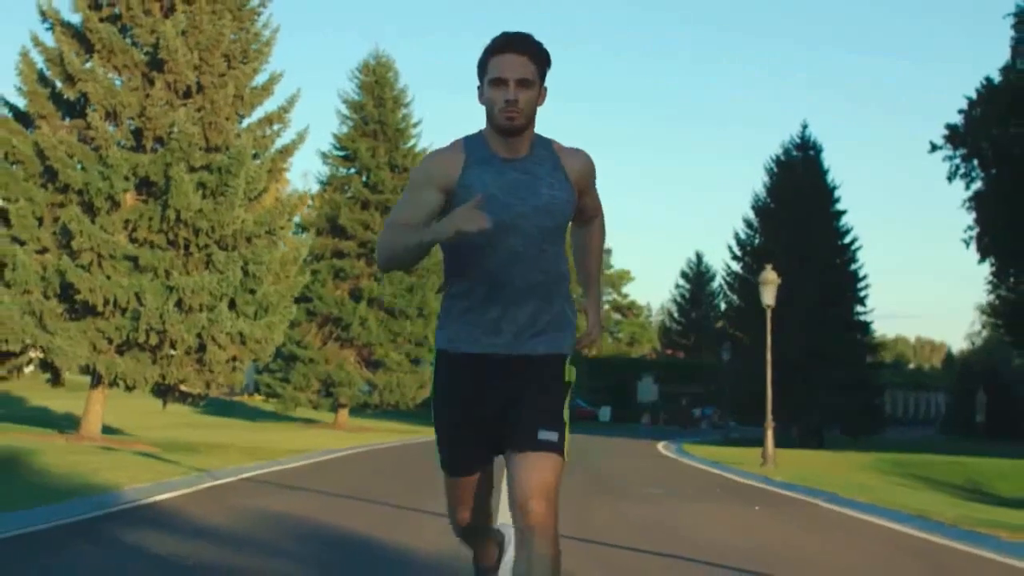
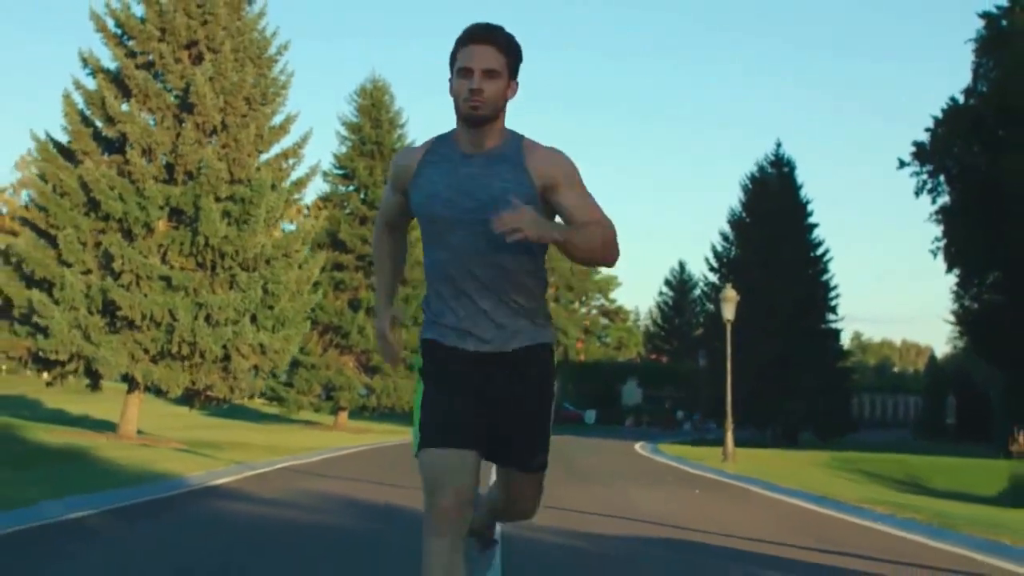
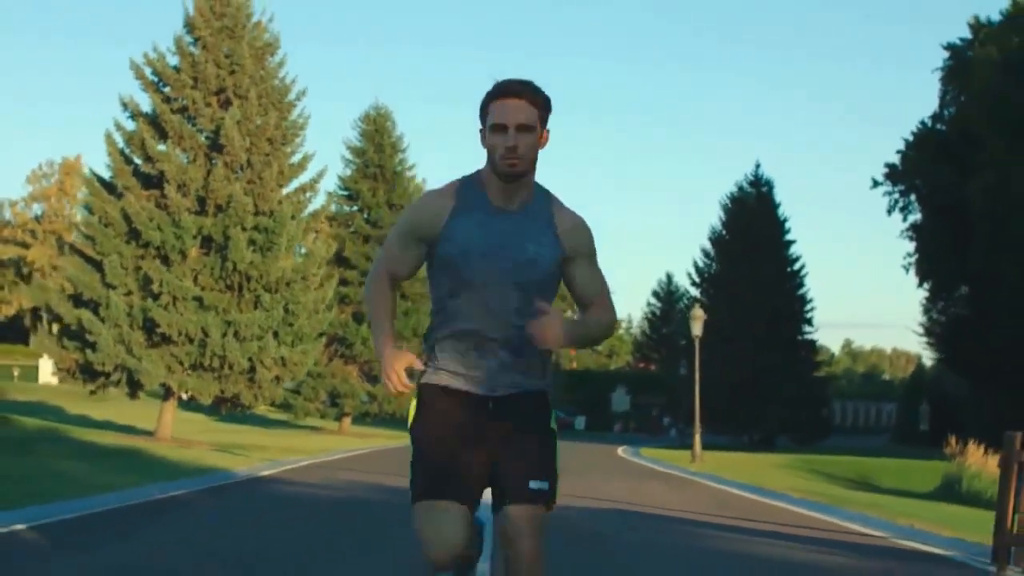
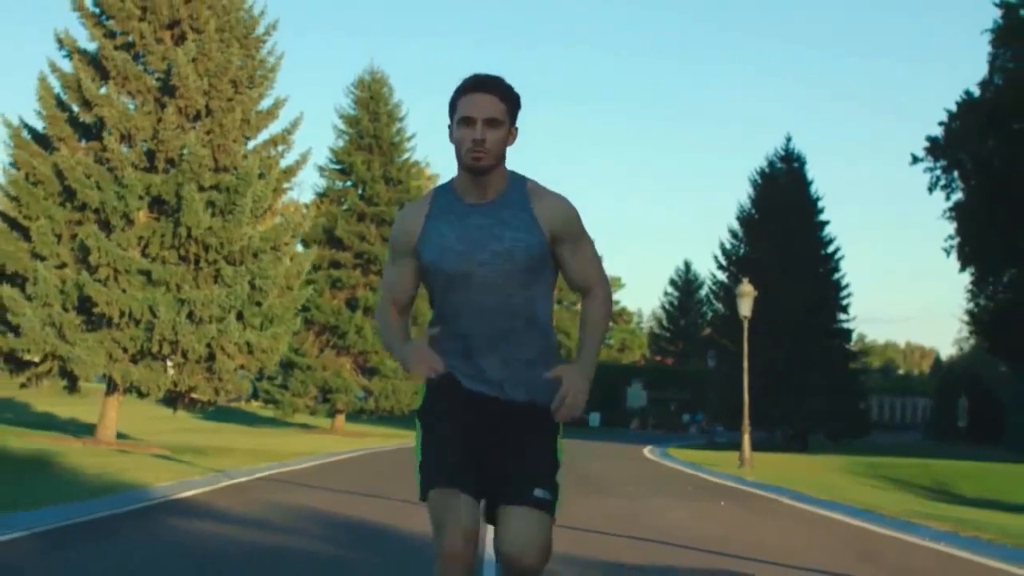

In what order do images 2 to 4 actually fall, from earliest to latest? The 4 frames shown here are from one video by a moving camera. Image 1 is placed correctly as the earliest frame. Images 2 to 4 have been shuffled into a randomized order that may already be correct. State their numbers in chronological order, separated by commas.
4, 2, 3
